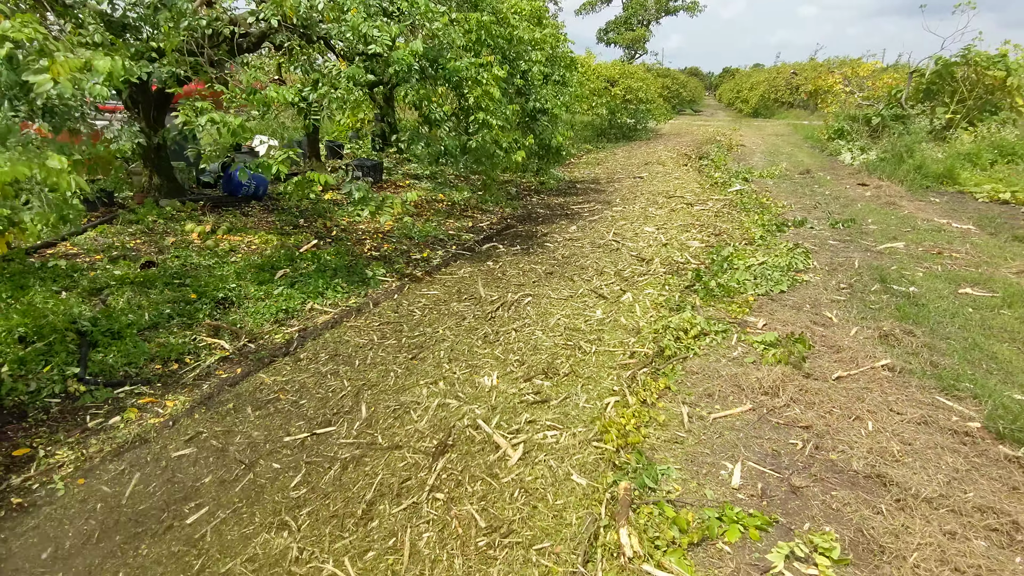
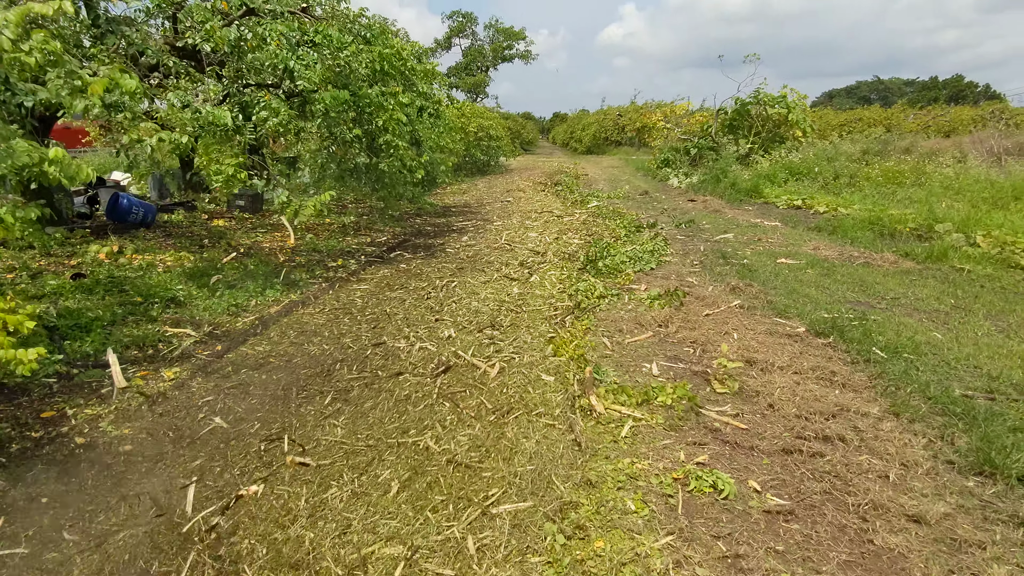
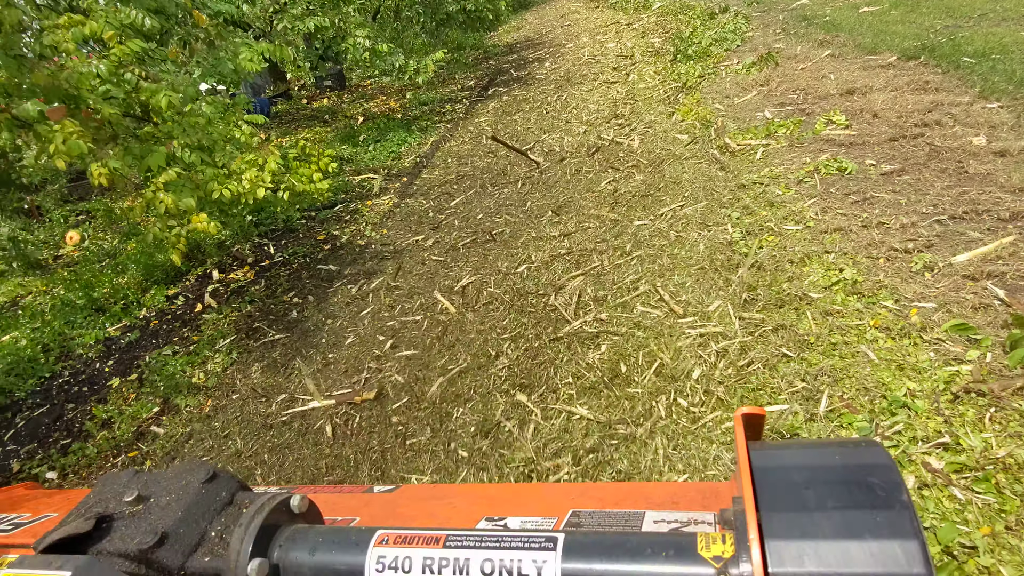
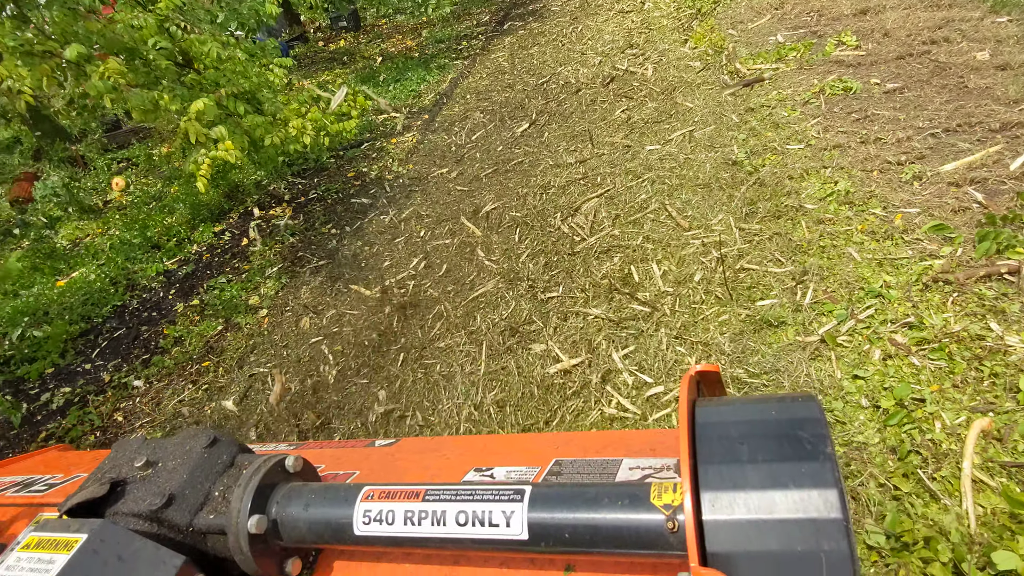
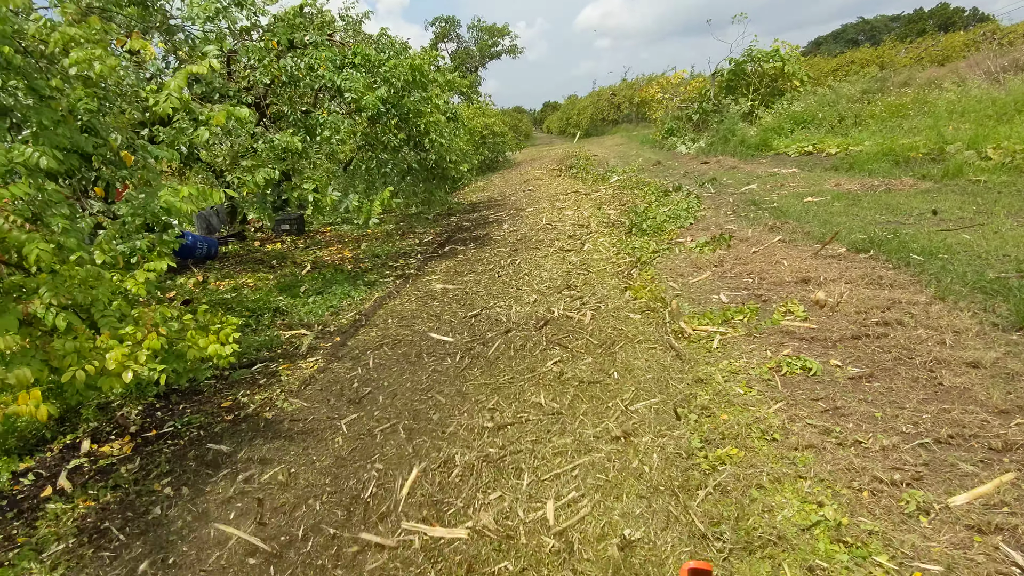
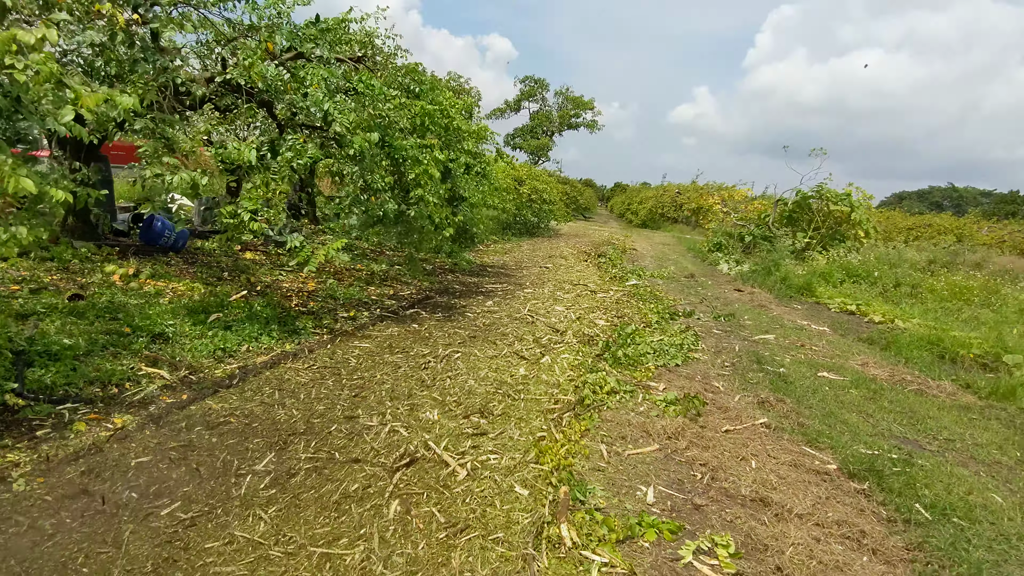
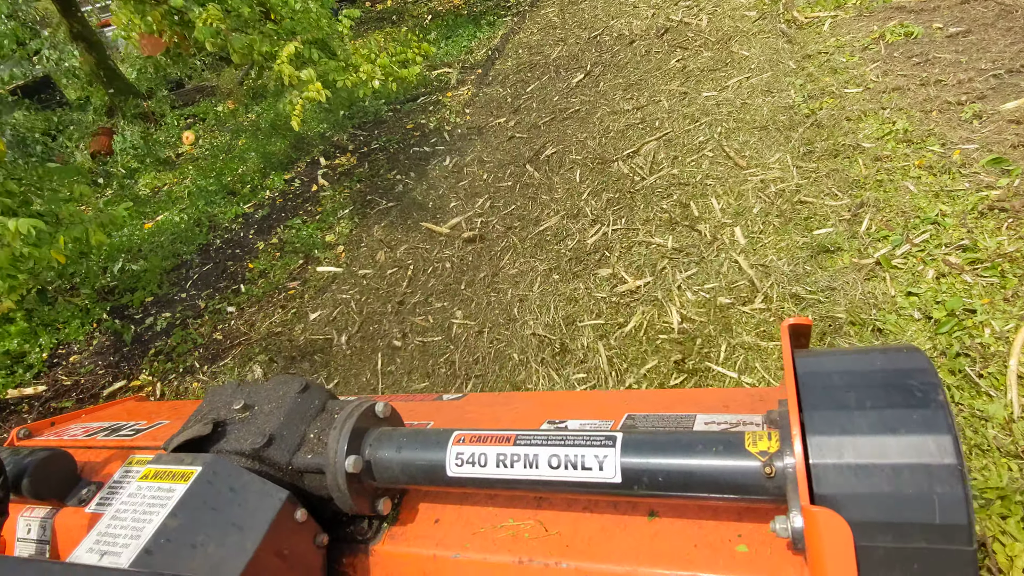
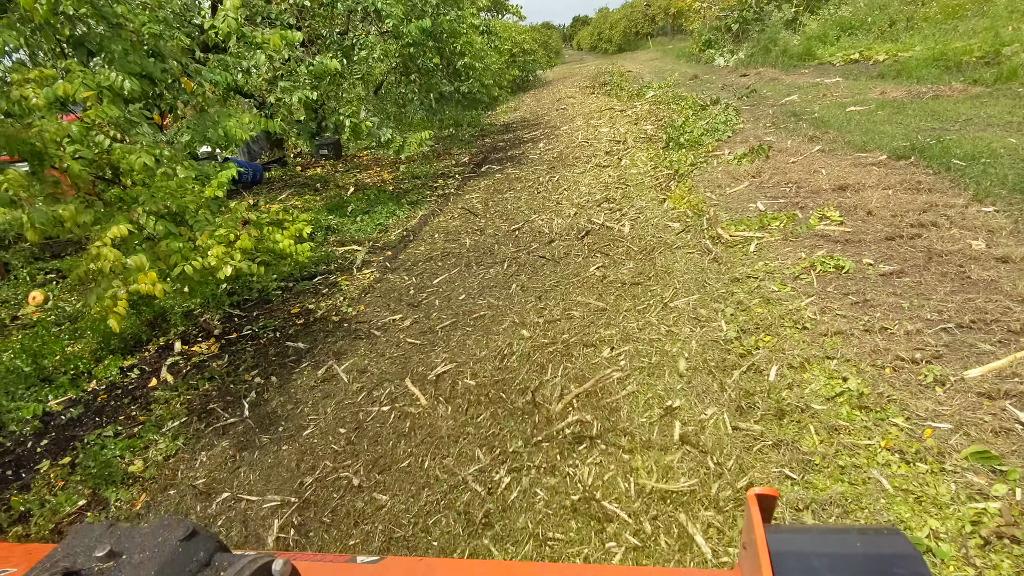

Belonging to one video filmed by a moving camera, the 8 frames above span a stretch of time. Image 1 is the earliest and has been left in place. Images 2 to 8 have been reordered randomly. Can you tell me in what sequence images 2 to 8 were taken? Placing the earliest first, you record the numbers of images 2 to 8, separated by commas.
6, 2, 5, 8, 3, 4, 7
